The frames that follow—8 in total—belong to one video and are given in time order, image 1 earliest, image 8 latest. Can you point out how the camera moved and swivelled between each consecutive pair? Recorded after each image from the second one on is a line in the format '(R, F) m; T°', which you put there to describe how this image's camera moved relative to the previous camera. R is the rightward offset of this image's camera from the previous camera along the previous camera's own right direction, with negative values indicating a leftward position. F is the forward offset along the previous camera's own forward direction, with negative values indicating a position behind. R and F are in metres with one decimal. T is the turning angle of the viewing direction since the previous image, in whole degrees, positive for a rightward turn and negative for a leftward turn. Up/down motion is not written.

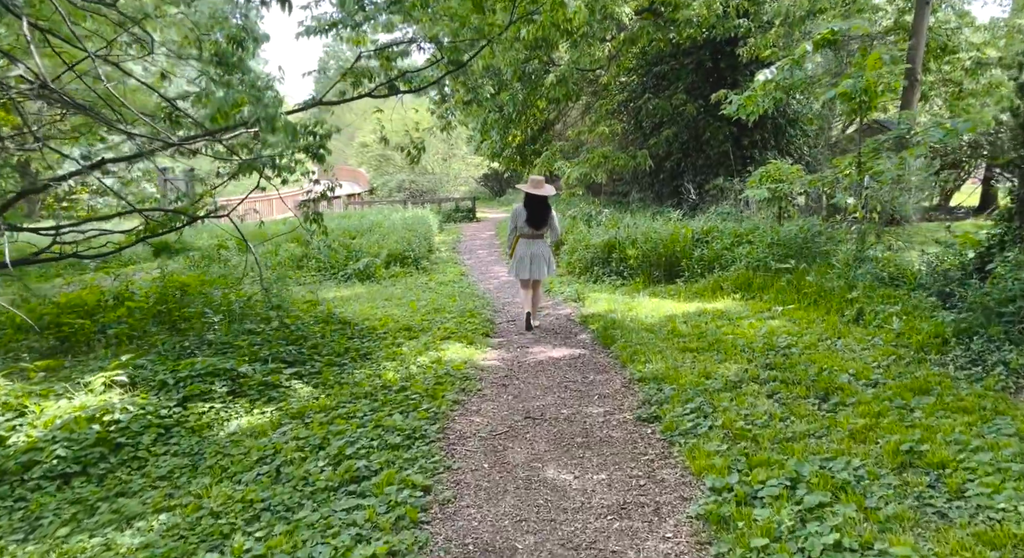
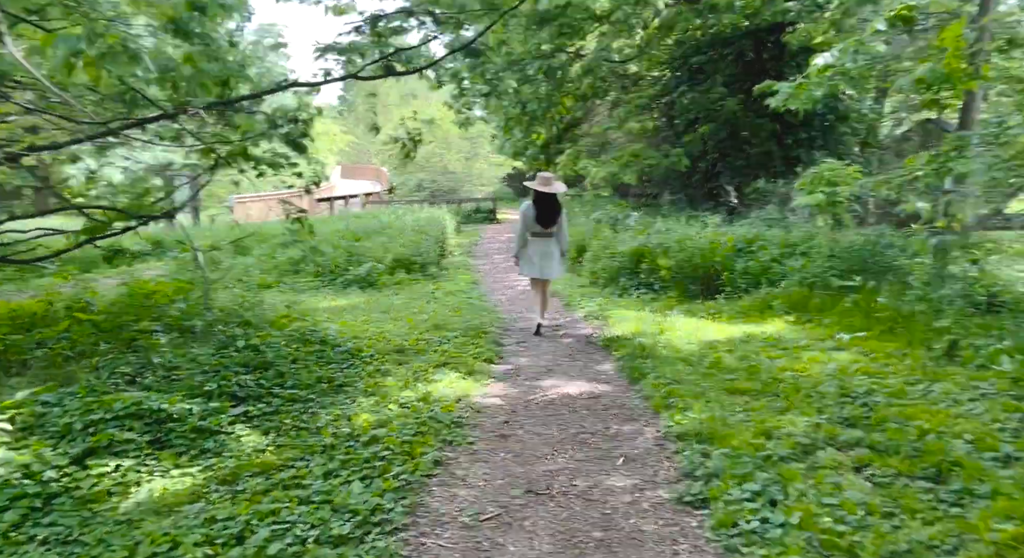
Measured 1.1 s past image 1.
(+0.1, +1.4) m; -2°
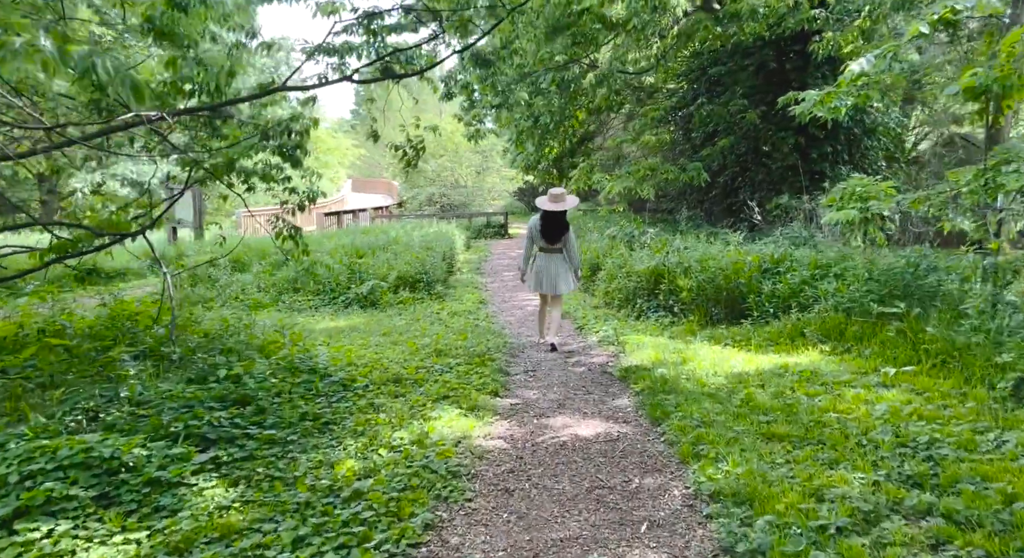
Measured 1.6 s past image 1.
(0.0, +0.7) m; -1°
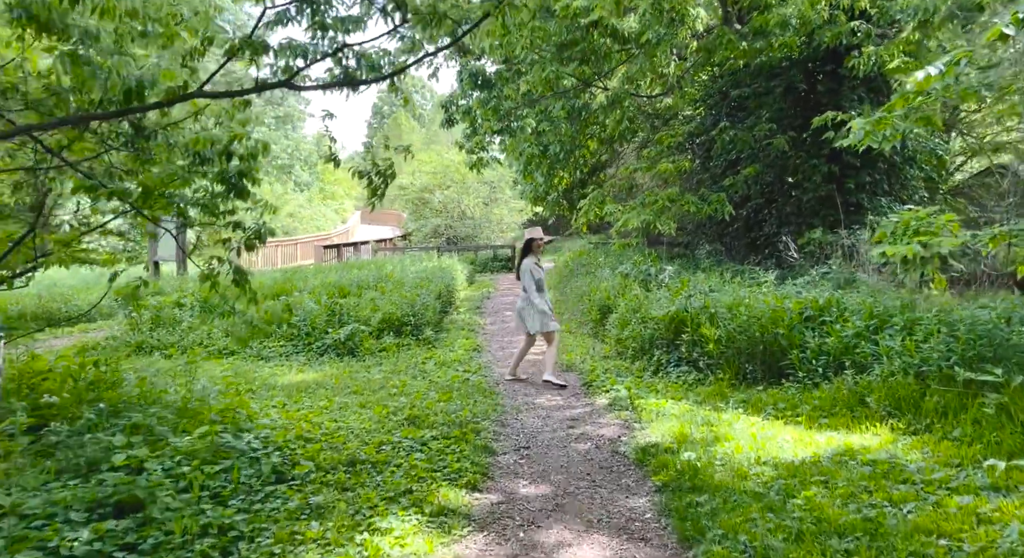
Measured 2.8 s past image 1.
(+0.2, +1.5) m; -1°
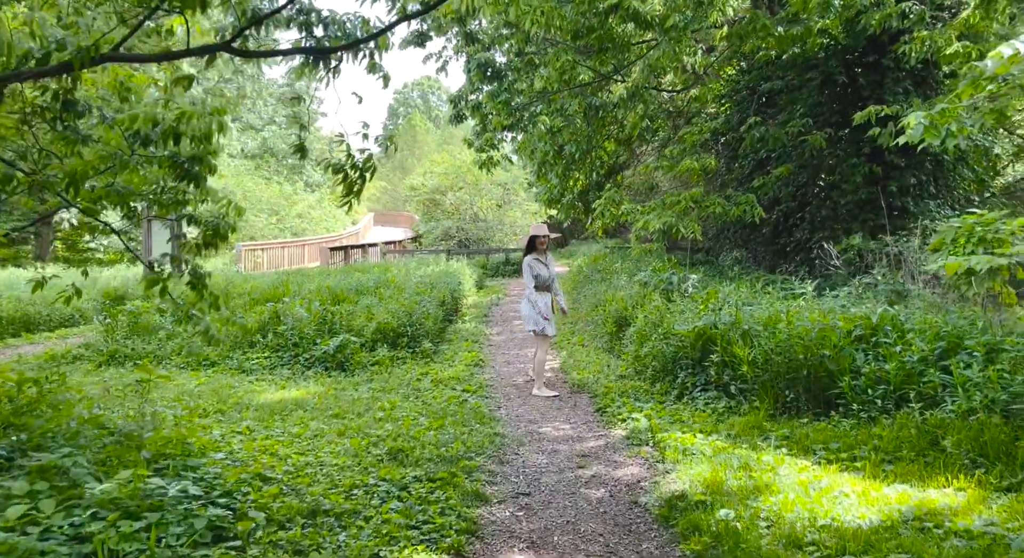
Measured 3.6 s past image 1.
(+0.1, +1.0) m; -1°
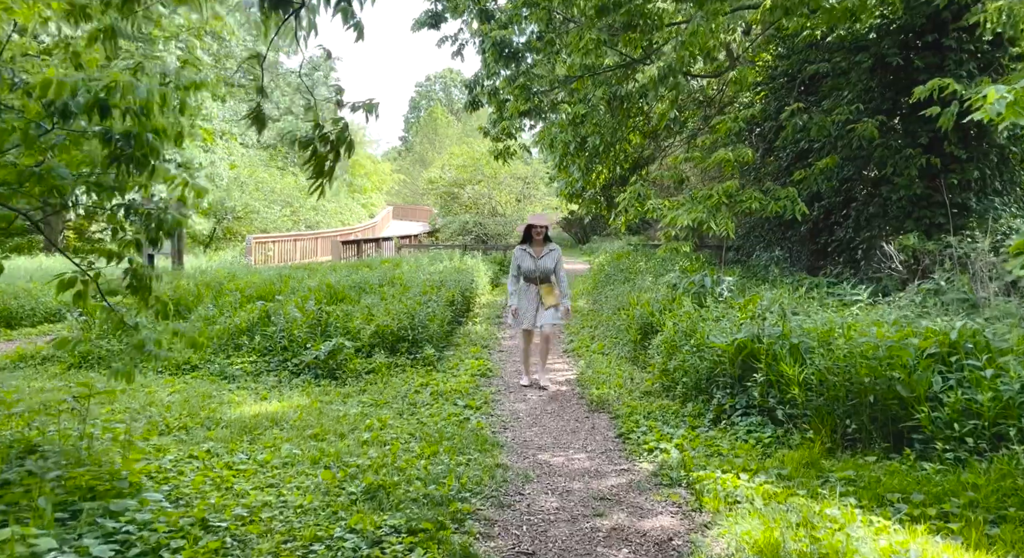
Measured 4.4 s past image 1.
(+0.1, +1.0) m; -1°
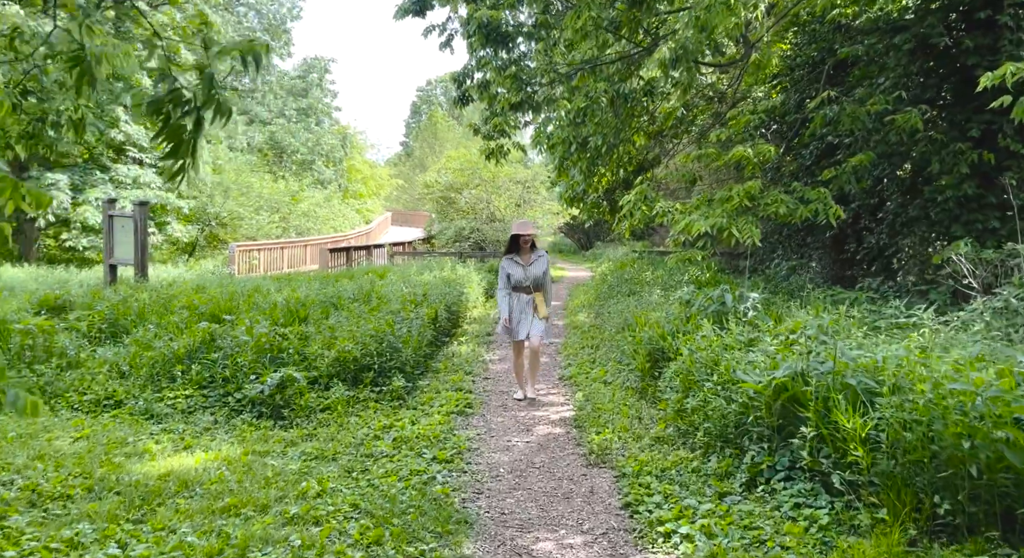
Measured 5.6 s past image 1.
(+0.2, +1.4) m; 0°
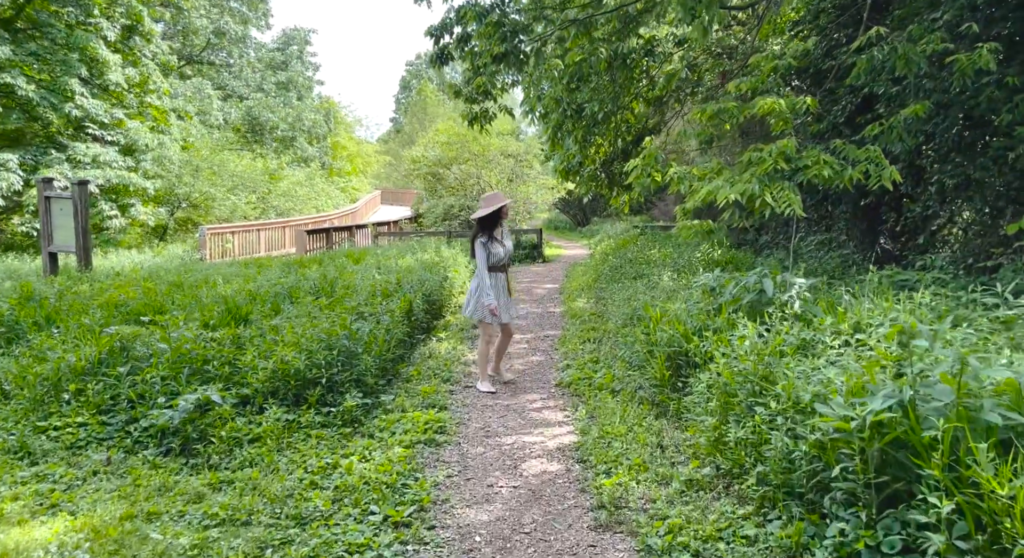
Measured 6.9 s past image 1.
(+0.1, +1.7) m; 0°
